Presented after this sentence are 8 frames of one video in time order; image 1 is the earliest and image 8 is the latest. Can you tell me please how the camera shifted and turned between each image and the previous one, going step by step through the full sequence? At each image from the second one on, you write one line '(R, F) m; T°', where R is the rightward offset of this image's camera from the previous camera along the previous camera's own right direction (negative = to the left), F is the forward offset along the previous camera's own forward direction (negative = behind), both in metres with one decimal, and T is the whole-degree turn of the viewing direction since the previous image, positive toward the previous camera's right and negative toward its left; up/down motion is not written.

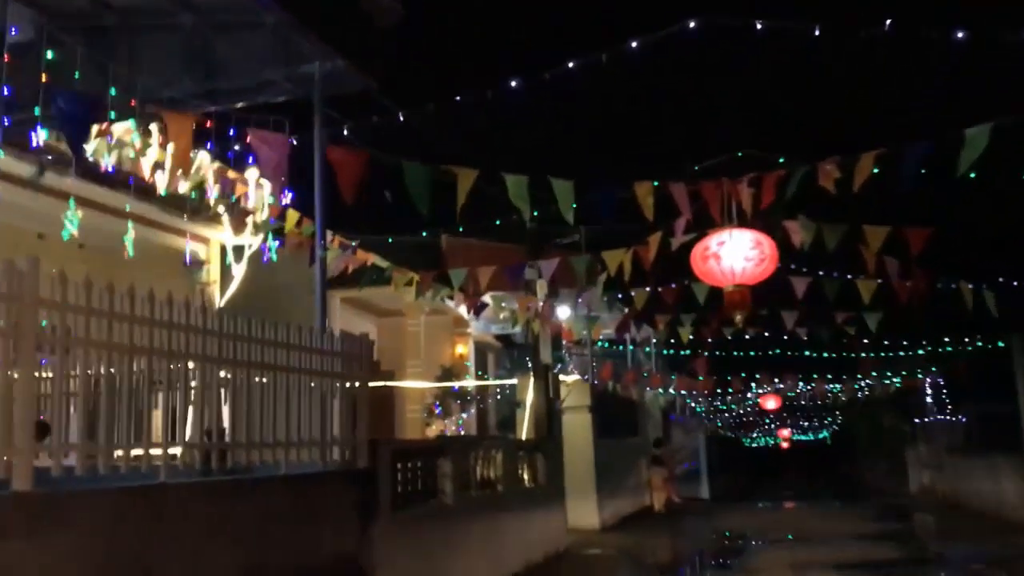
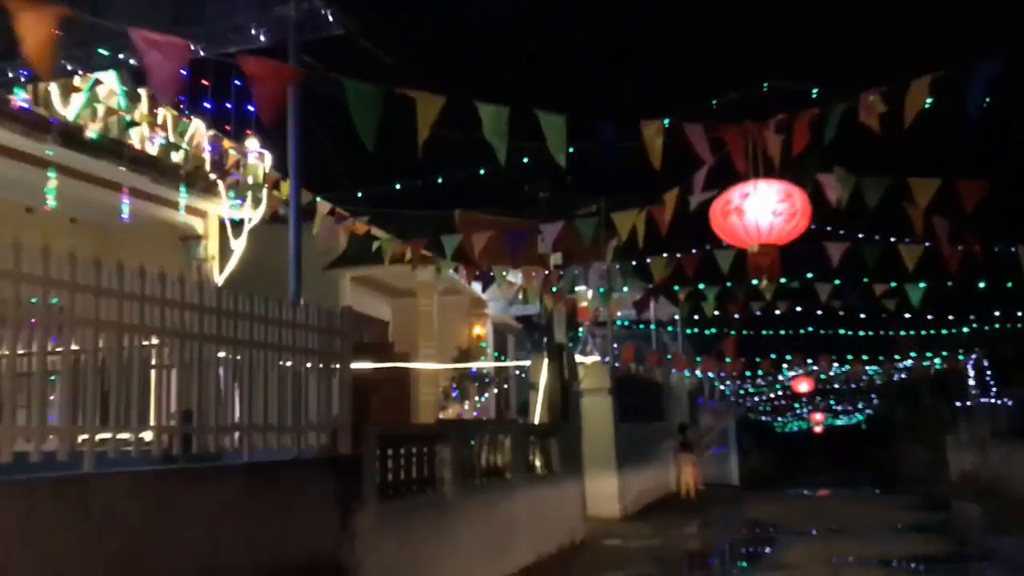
(+0.2, +0.9) m; -2°
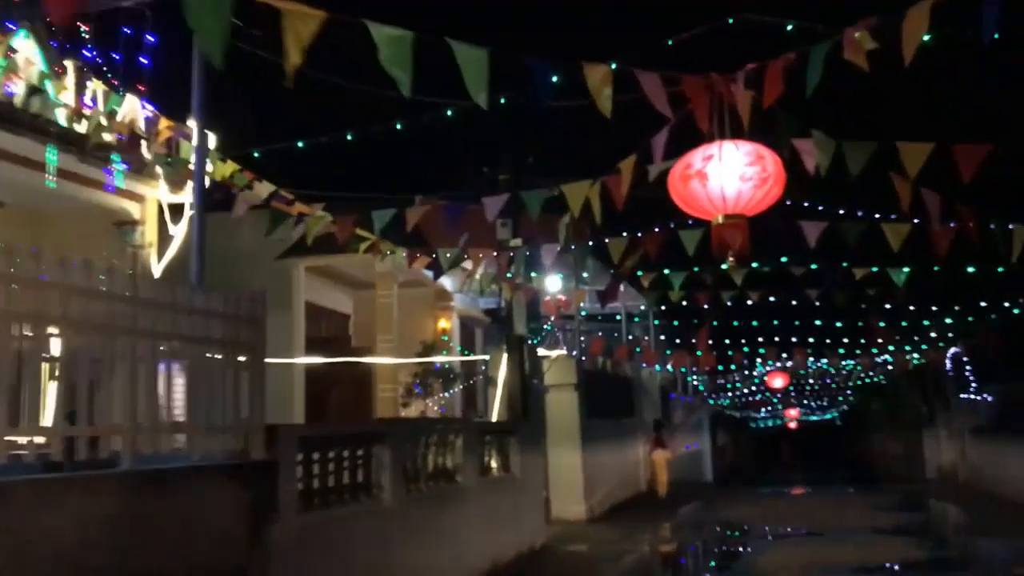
(+0.3, +0.9) m; +1°
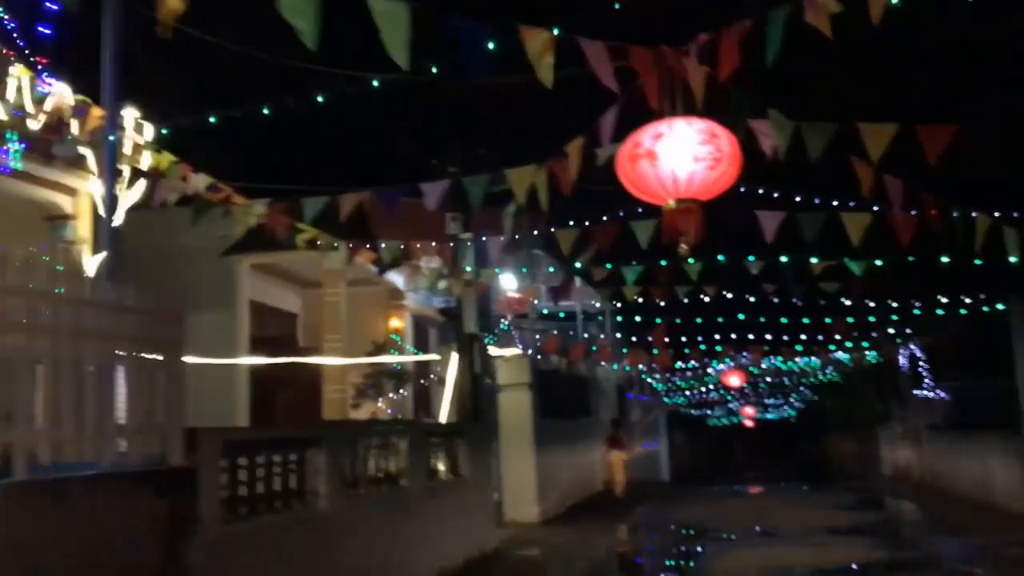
(+0.1, +0.4) m; +2°
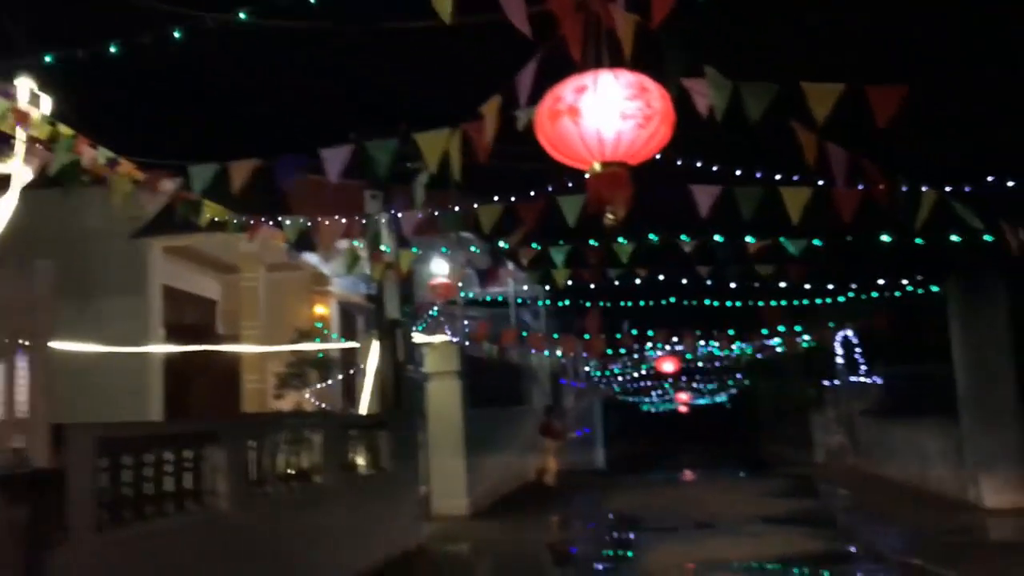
(+0.1, +0.6) m; +4°
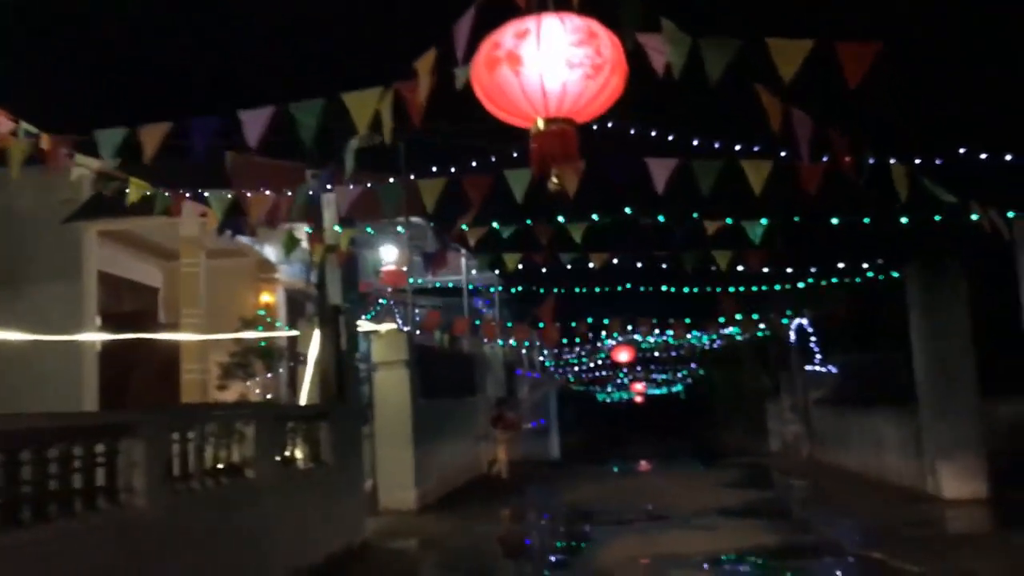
(+0.1, +0.5) m; +3°
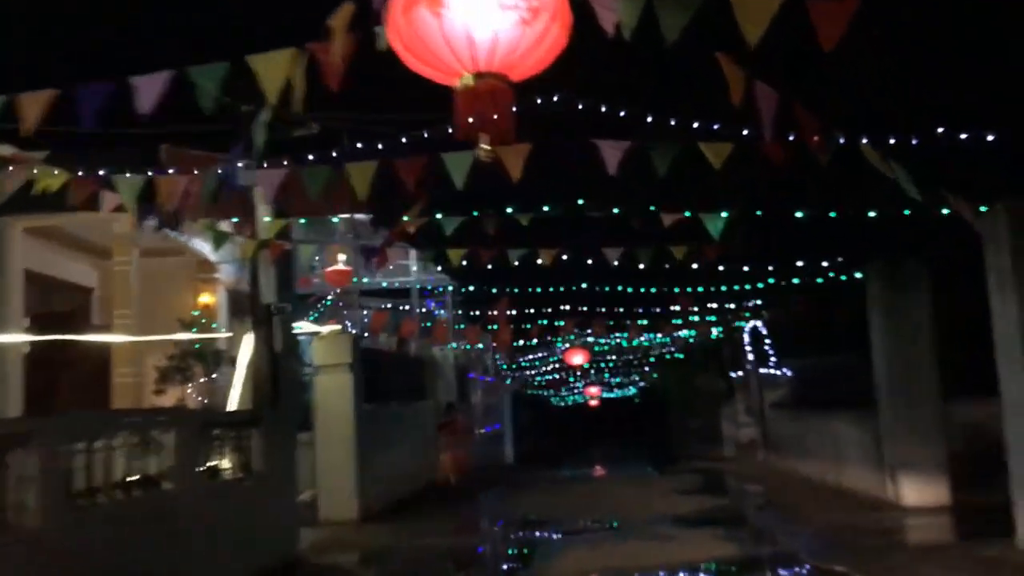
(+0.1, +0.6) m; +3°
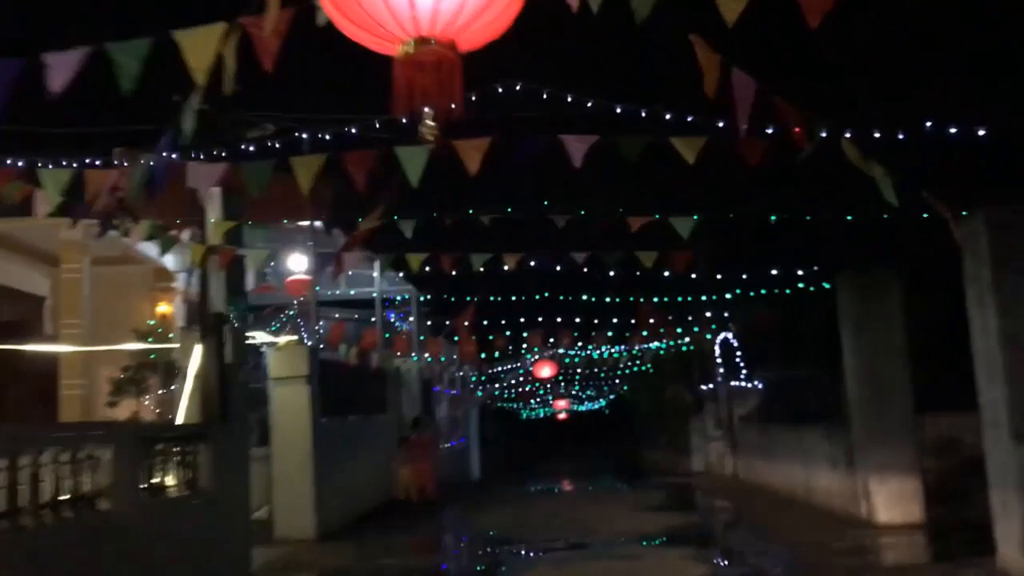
(+0.1, +0.4) m; +2°
